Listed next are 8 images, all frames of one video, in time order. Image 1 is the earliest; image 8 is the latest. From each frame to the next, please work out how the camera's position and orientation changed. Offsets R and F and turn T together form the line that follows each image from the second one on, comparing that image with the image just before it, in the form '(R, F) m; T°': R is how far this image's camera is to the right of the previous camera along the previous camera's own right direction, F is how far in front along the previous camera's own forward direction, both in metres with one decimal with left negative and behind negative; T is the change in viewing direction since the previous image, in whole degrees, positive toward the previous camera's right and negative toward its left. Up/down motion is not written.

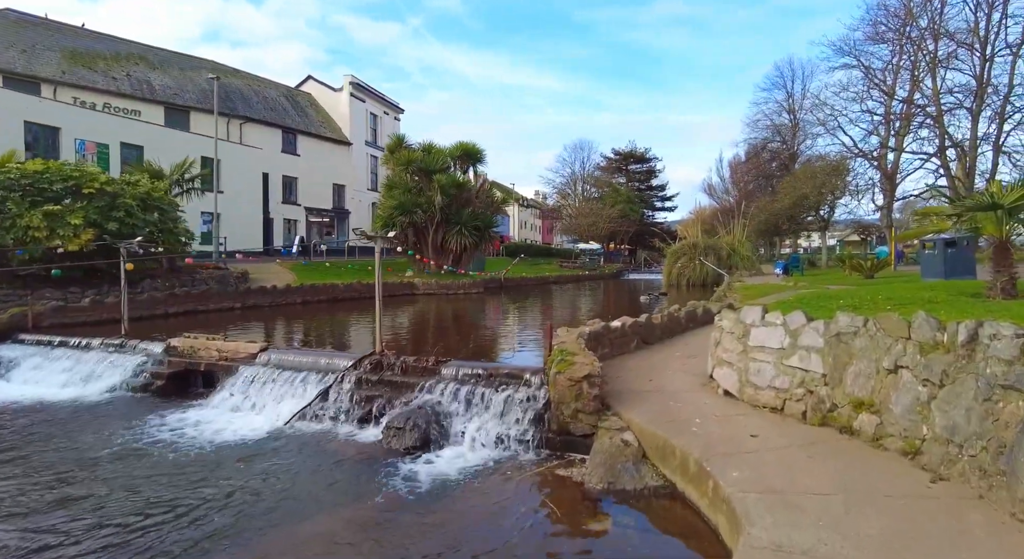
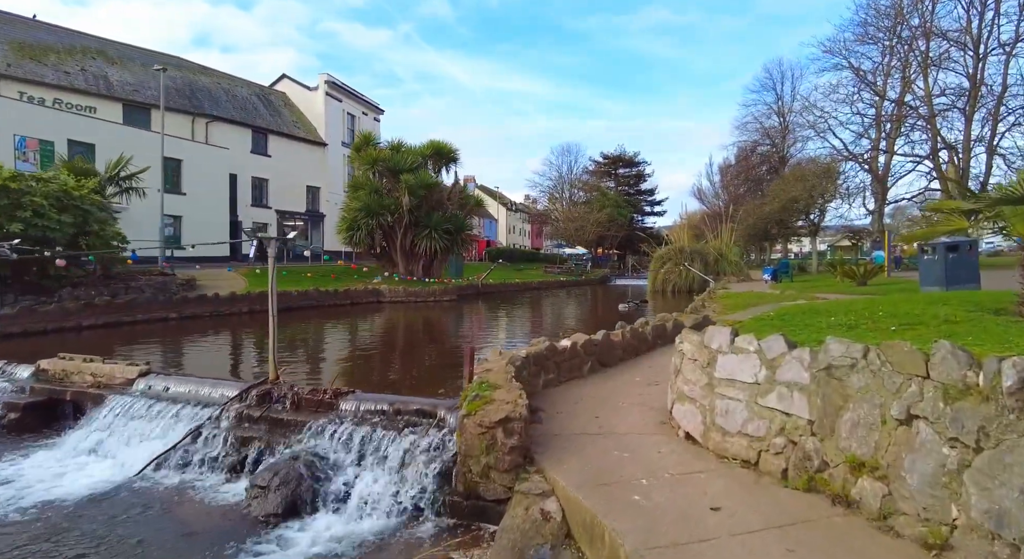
(+0.8, +1.4) m; +1°
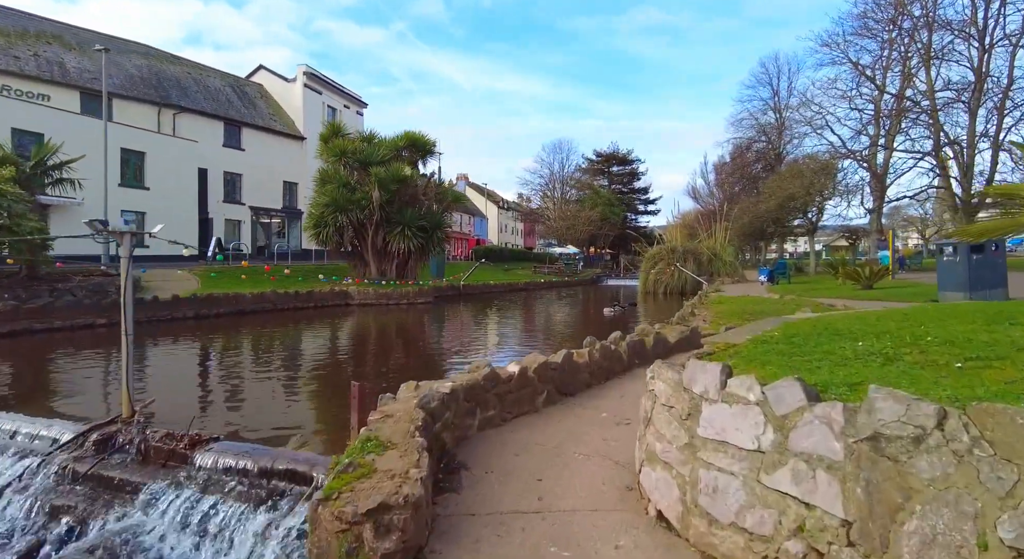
(+0.6, +1.5) m; 0°
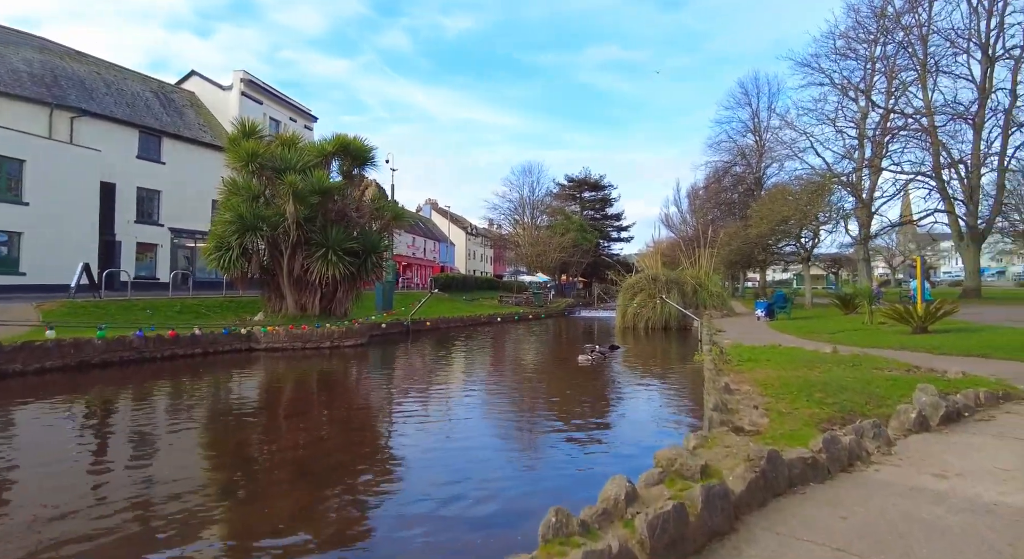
(+0.6, +4.0) m; +3°
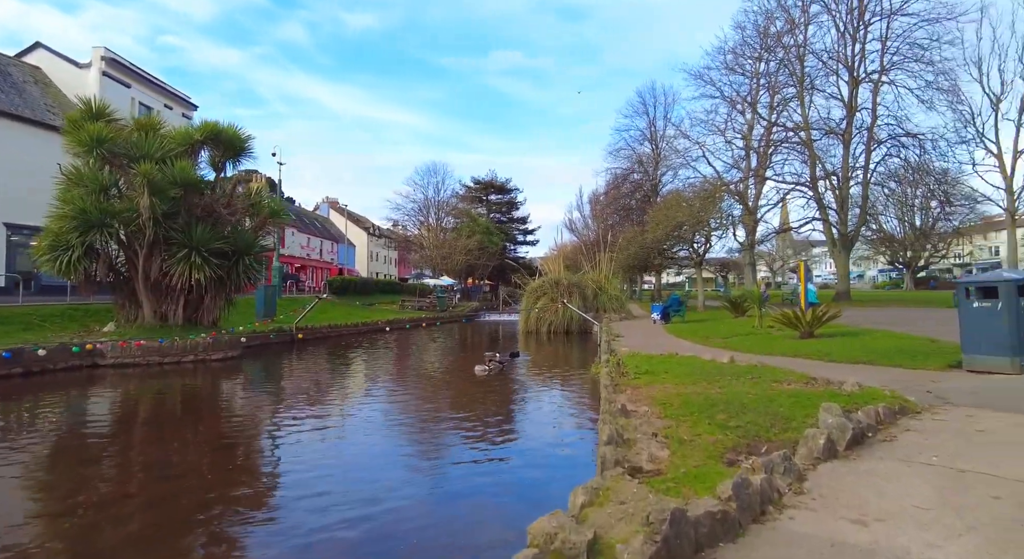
(+0.4, +0.9) m; +9°
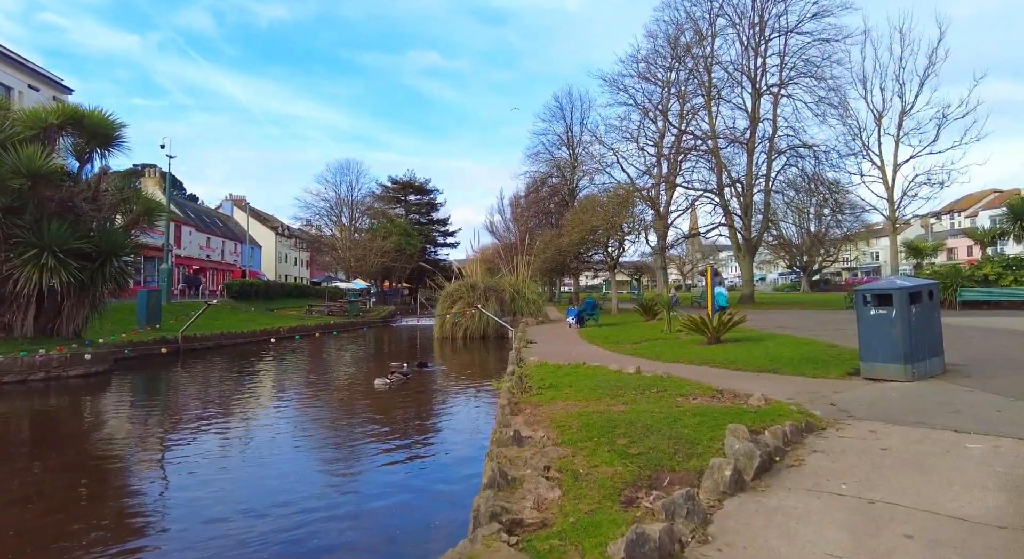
(+0.4, +0.7) m; +8°
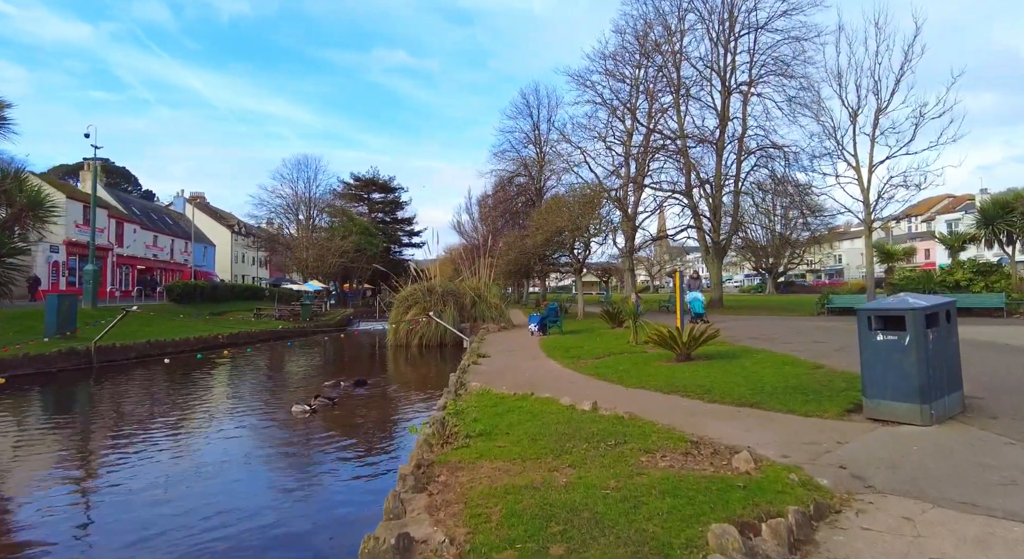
(+0.5, +1.6) m; +3°
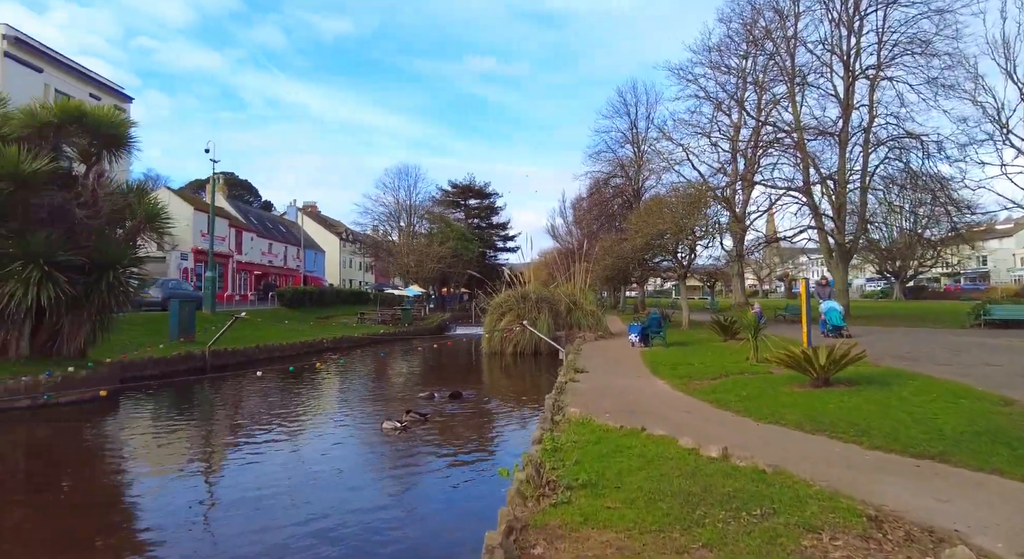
(-0.1, +1.0) m; -10°
